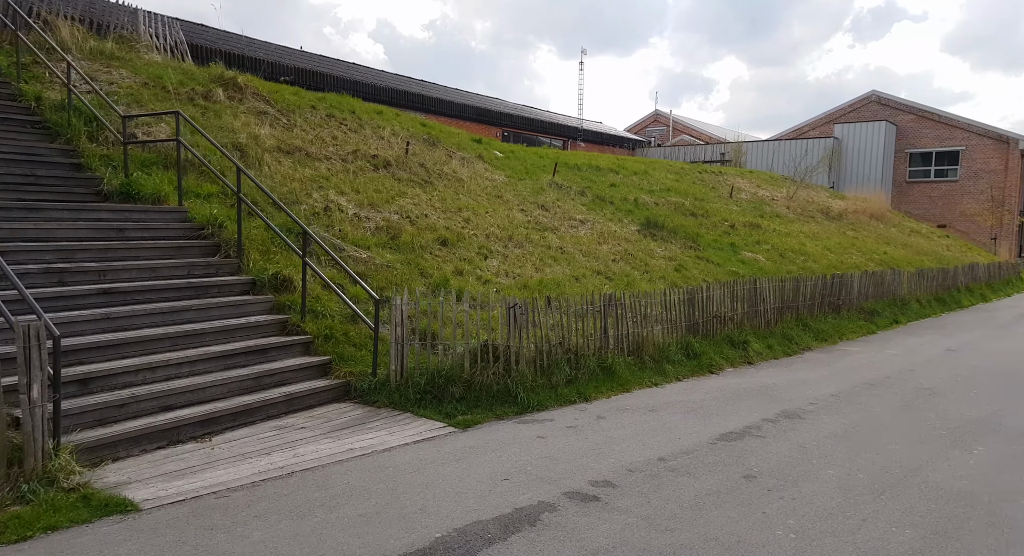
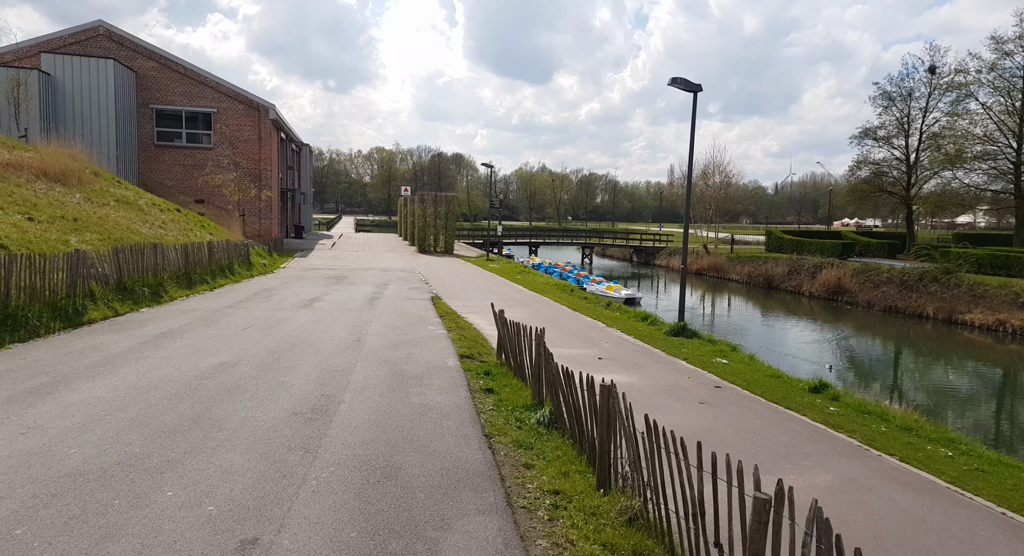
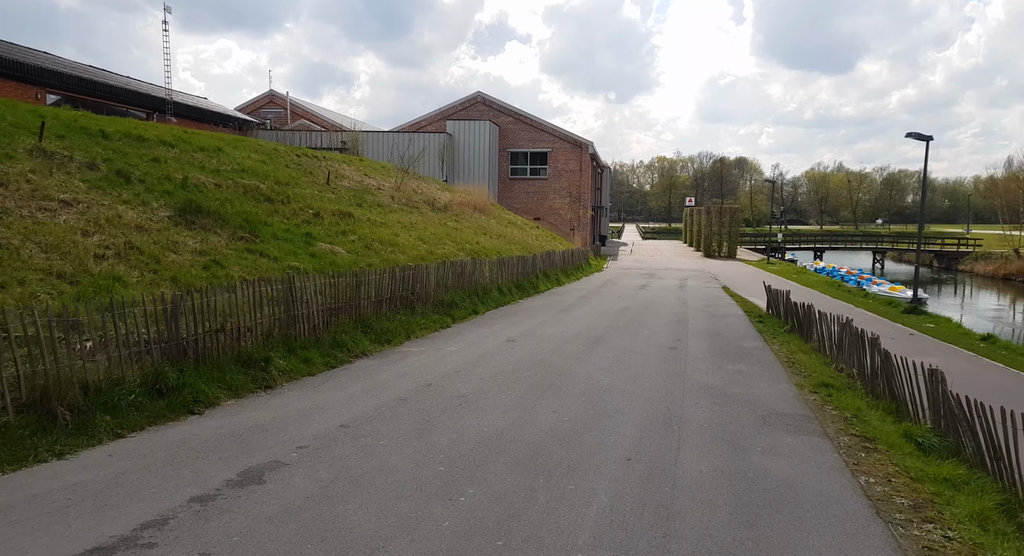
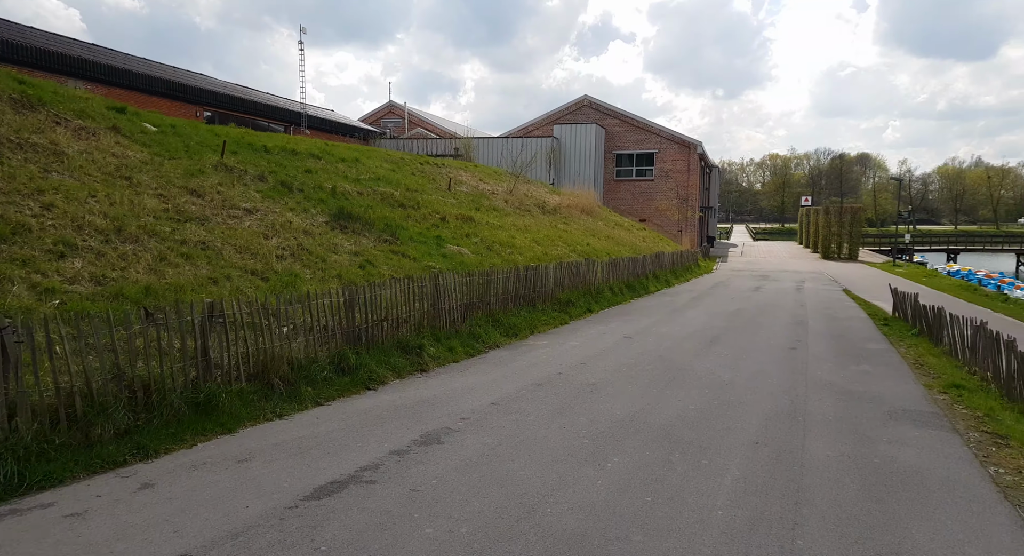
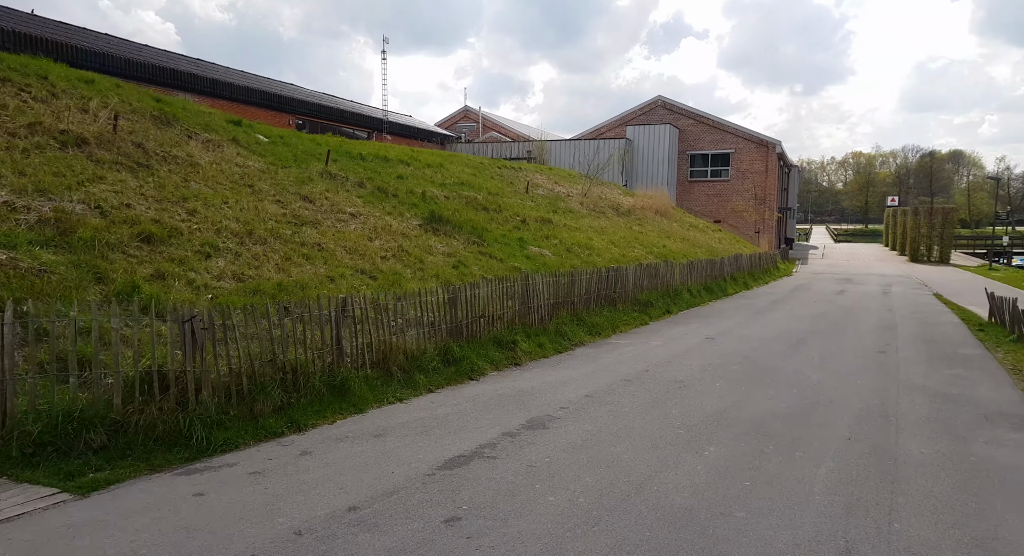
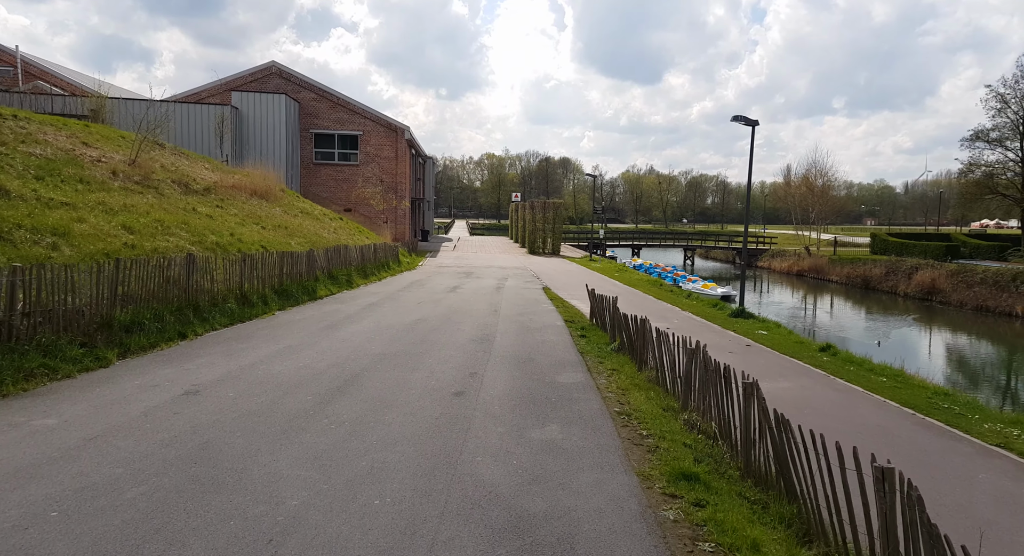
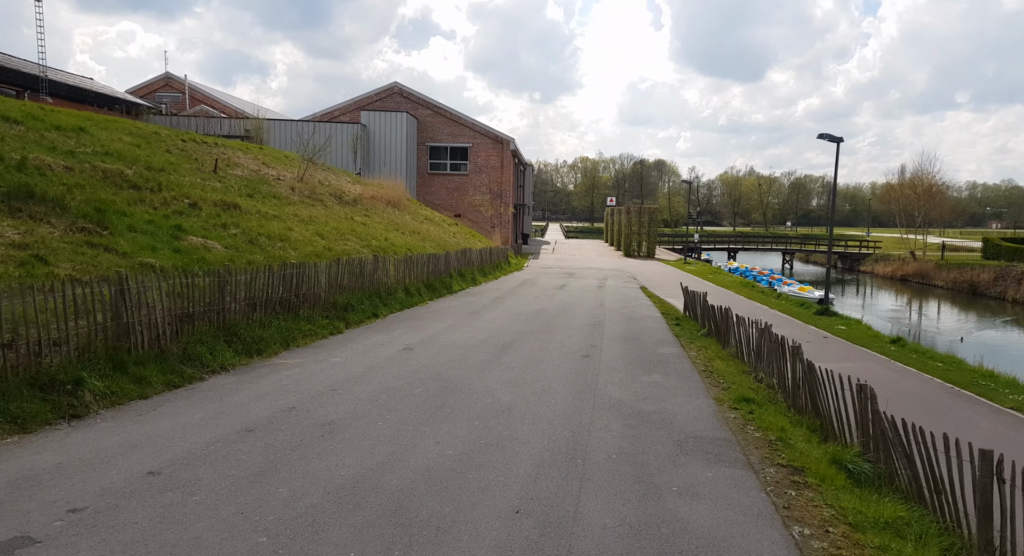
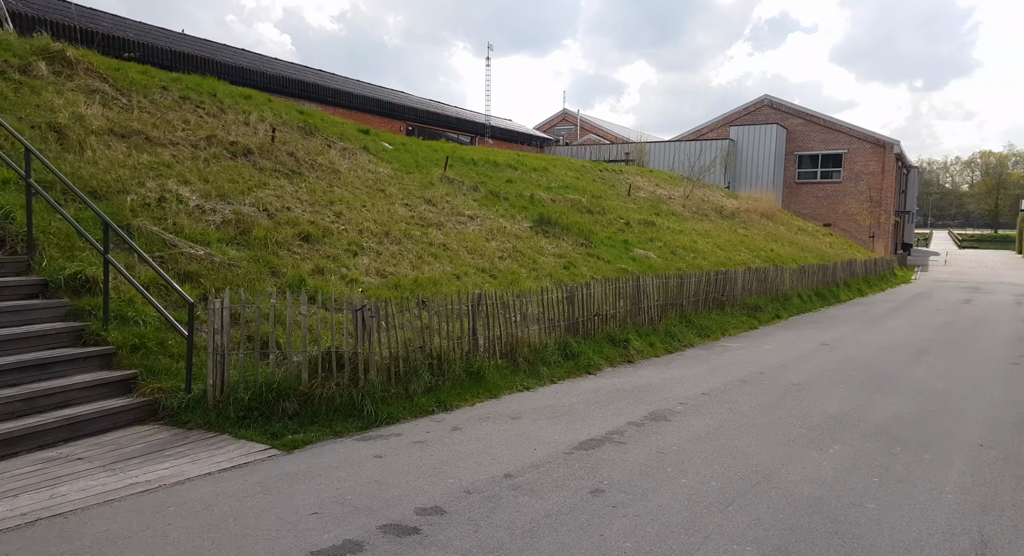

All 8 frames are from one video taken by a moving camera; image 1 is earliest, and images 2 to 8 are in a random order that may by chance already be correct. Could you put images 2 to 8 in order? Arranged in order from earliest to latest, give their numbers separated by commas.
8, 5, 4, 3, 7, 6, 2
